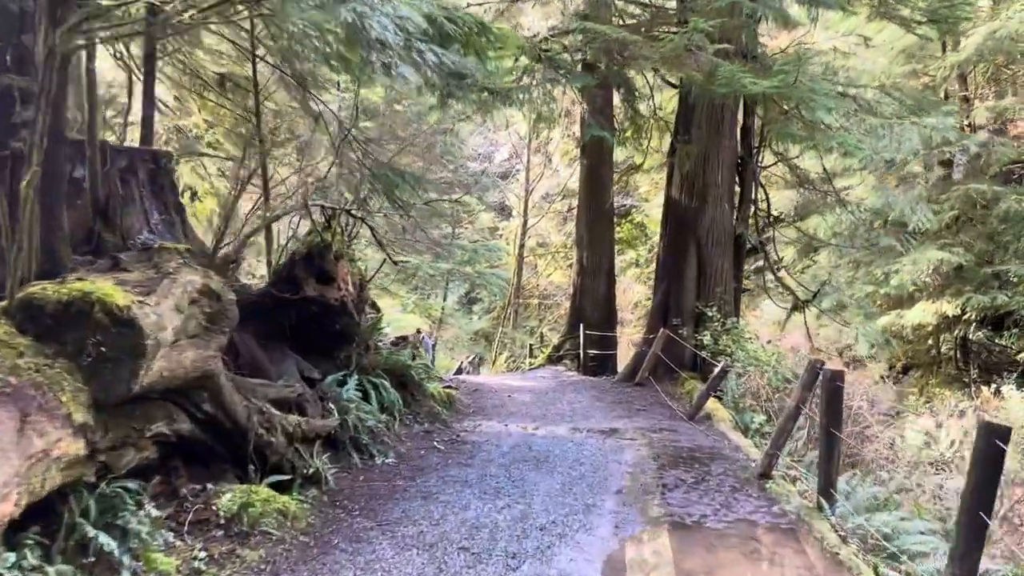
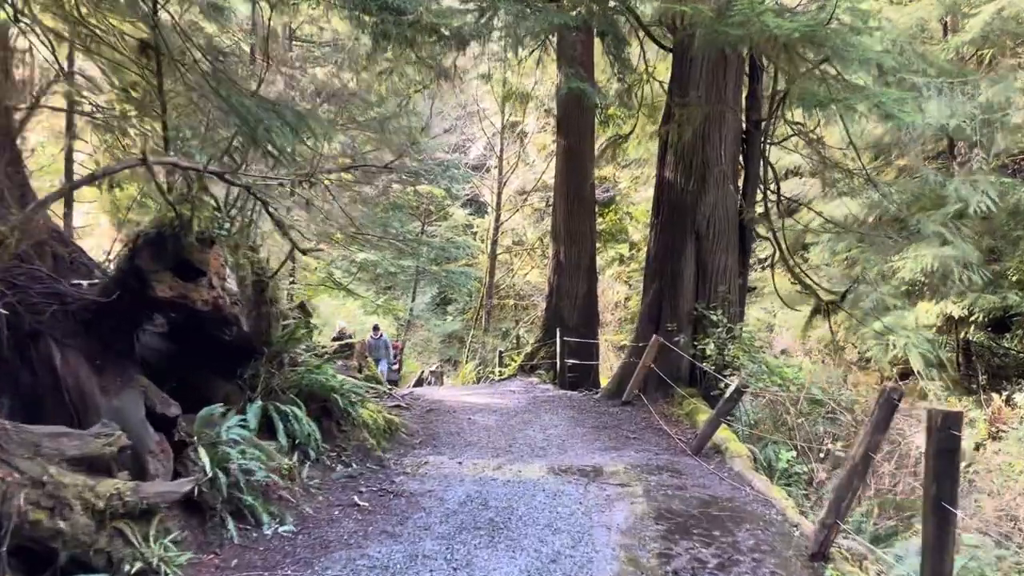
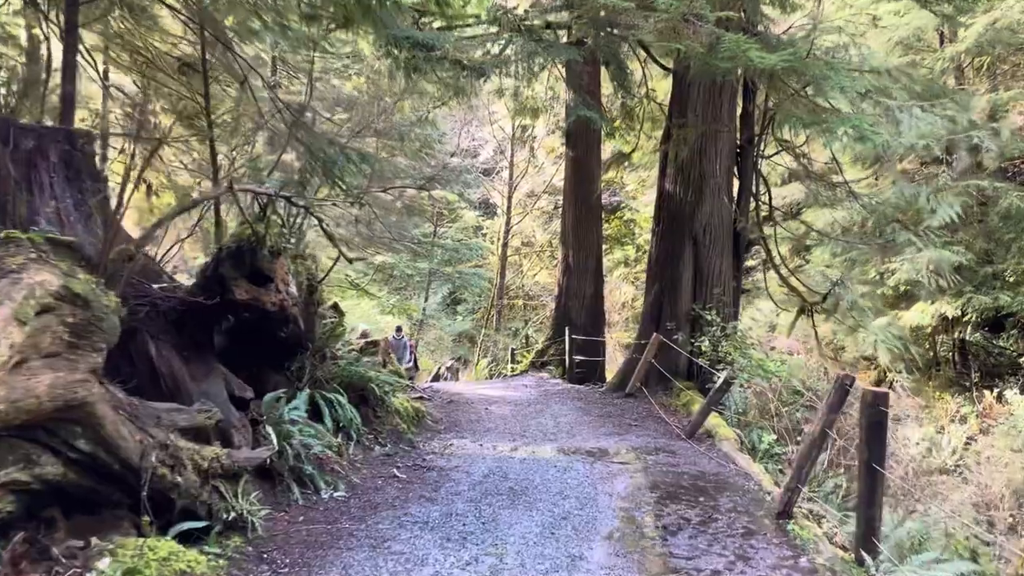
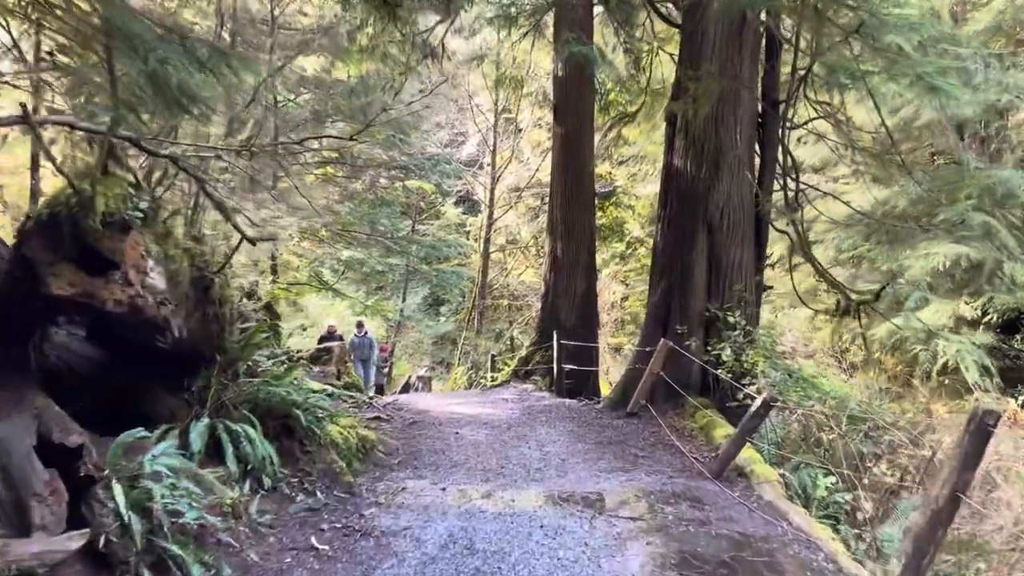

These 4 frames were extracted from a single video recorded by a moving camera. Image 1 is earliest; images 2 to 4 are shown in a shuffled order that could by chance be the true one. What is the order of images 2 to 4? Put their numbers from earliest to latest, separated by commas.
3, 2, 4
